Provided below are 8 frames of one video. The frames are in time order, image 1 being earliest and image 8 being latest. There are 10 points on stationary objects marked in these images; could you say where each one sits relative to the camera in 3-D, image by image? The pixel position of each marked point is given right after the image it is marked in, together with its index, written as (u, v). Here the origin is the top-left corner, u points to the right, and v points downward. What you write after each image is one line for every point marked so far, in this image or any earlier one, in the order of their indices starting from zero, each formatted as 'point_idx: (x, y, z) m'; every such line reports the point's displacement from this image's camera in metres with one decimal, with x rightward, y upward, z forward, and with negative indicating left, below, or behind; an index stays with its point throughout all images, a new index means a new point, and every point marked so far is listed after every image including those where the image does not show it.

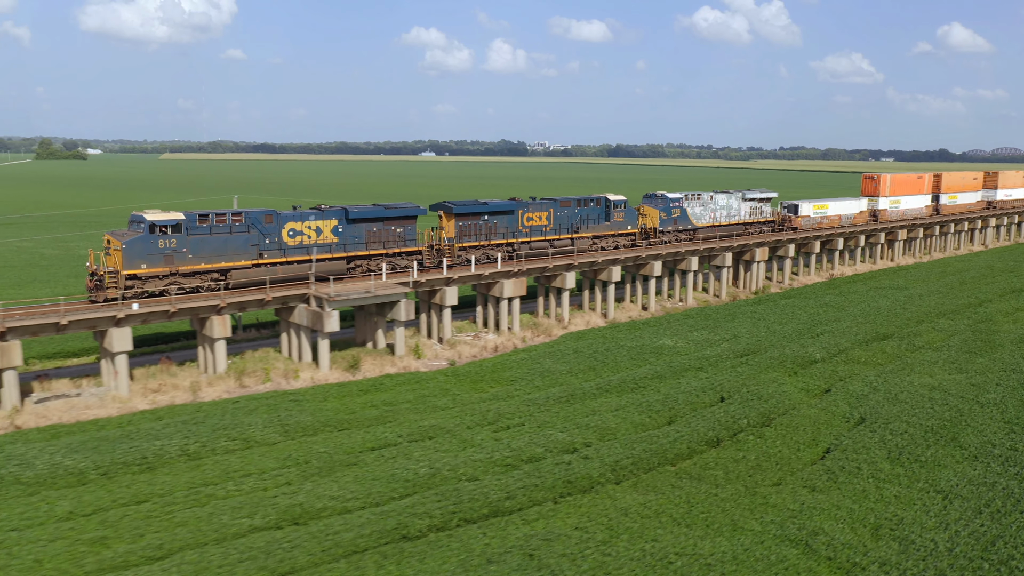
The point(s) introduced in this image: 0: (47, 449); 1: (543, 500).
0: (-28.3, -10.0, +20.0) m
1: (+2.2, -11.5, +17.5) m
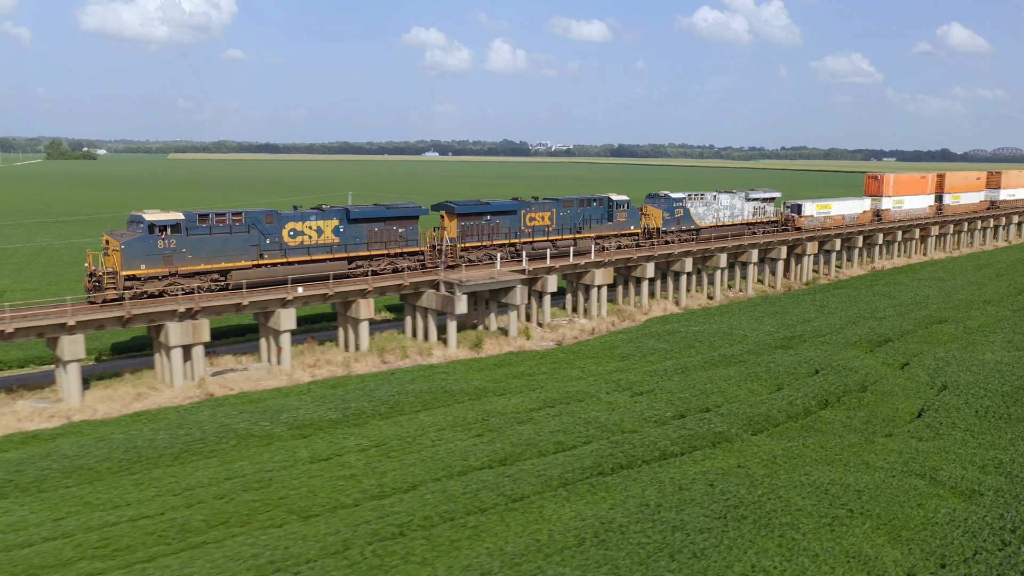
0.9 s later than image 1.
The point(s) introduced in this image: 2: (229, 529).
0: (-17.9, -8.8, +23.2) m
1: (+12.6, -10.2, +20.7) m
2: (-13.9, -12.1, +16.0) m
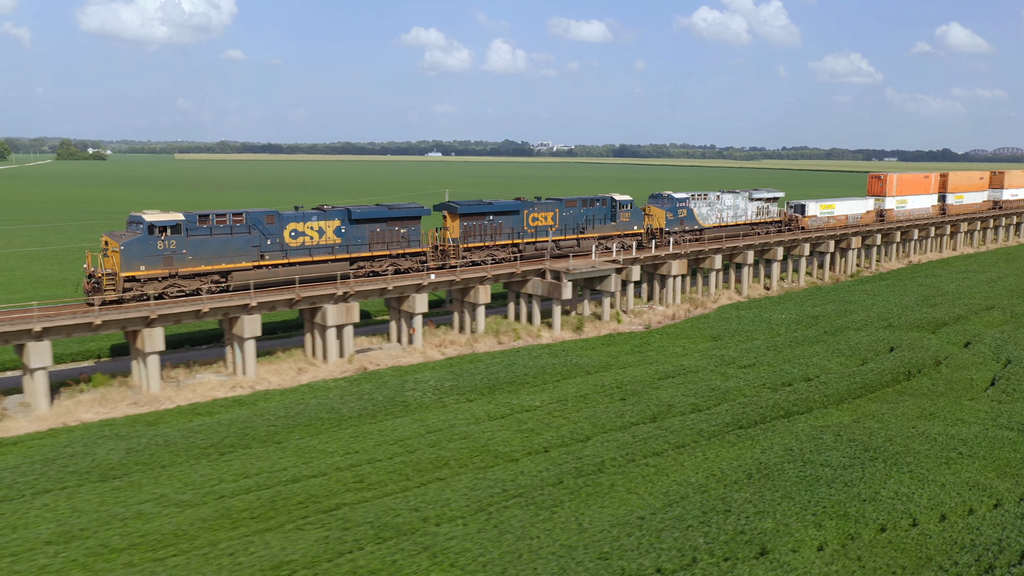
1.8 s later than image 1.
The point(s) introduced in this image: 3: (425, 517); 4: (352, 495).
0: (-7.3, -7.6, +26.4) m
1: (+23.2, -8.9, +24.0) m
2: (-3.3, -10.9, +19.2) m
3: (-4.3, -11.8, +16.4) m
4: (-8.6, -11.5, +17.6) m
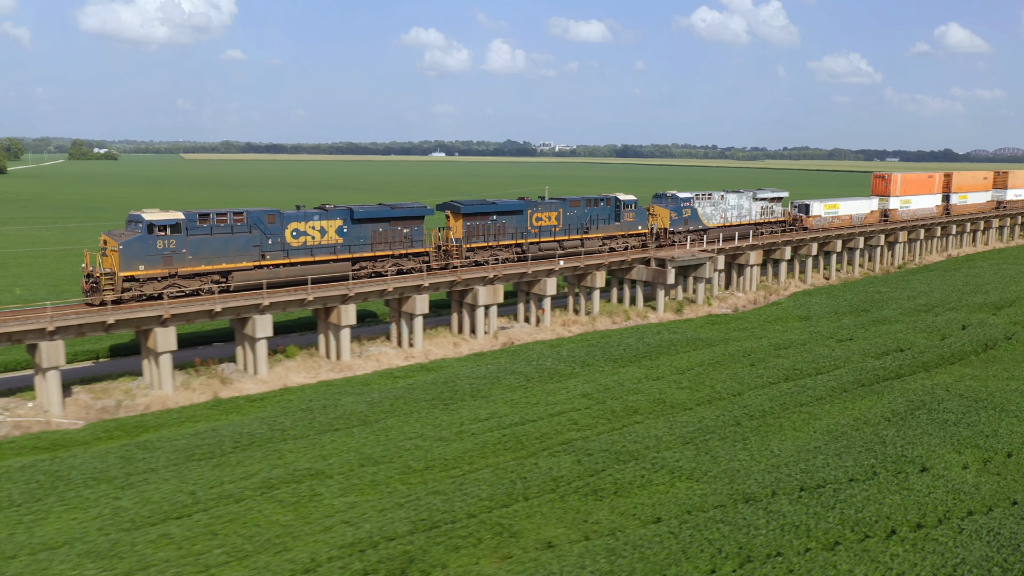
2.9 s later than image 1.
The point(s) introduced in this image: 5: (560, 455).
0: (+5.7, -6.0, +30.5) m
1: (+36.3, -7.3, +28.1) m
2: (+9.8, -9.3, +23.3) m
3: (+8.8, -10.2, +20.5) m
4: (+4.5, -9.9, +21.7) m
5: (+3.4, -10.4, +20.2) m
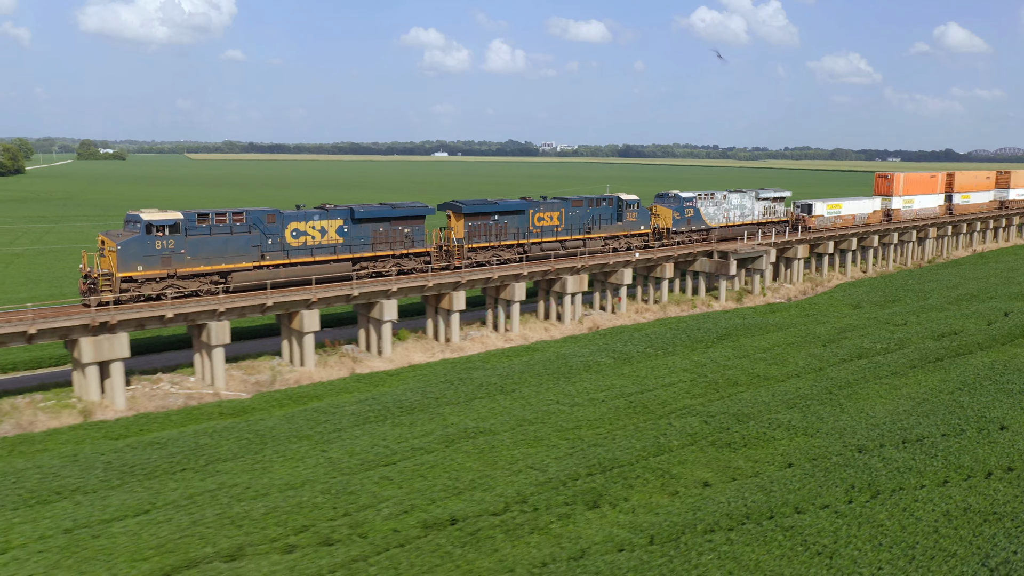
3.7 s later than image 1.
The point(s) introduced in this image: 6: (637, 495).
0: (+15.3, -4.8, +33.5) m
1: (+45.8, -6.1, +31.2) m
2: (+19.4, -8.1, +26.3) m
3: (+18.4, -9.1, +23.5) m
4: (+14.0, -8.7, +24.7) m
5: (+12.9, -9.3, +23.2) m
6: (+7.2, -11.7, +17.9) m
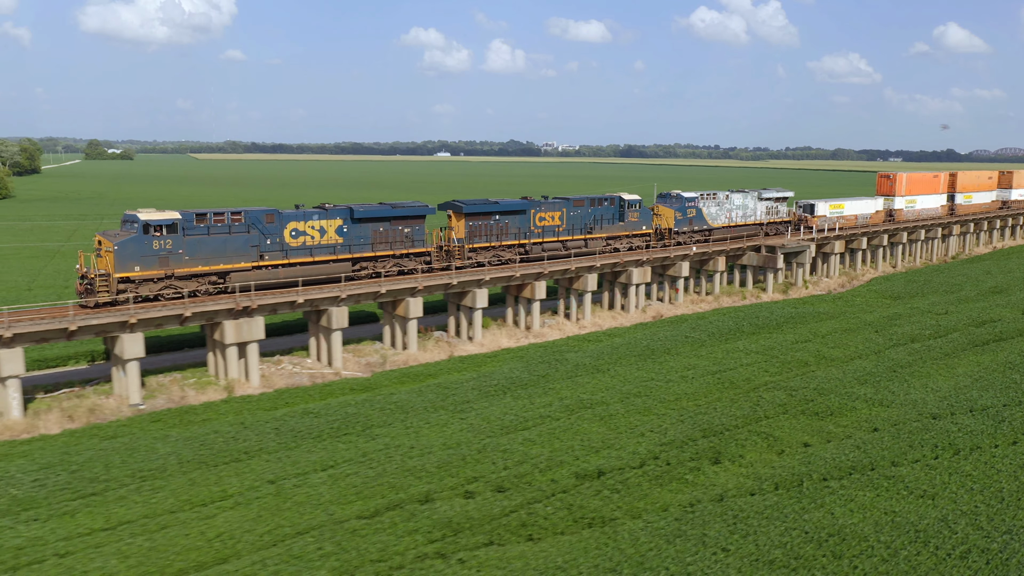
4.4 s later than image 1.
0: (+23.7, -3.8, +36.2) m
1: (+54.2, -5.1, +33.9) m
2: (+27.8, -7.1, +29.0) m
3: (+26.8, -8.1, +26.2) m
4: (+22.4, -7.7, +27.4) m
5: (+21.3, -8.3, +25.8) m
6: (+15.6, -10.7, +20.6) m
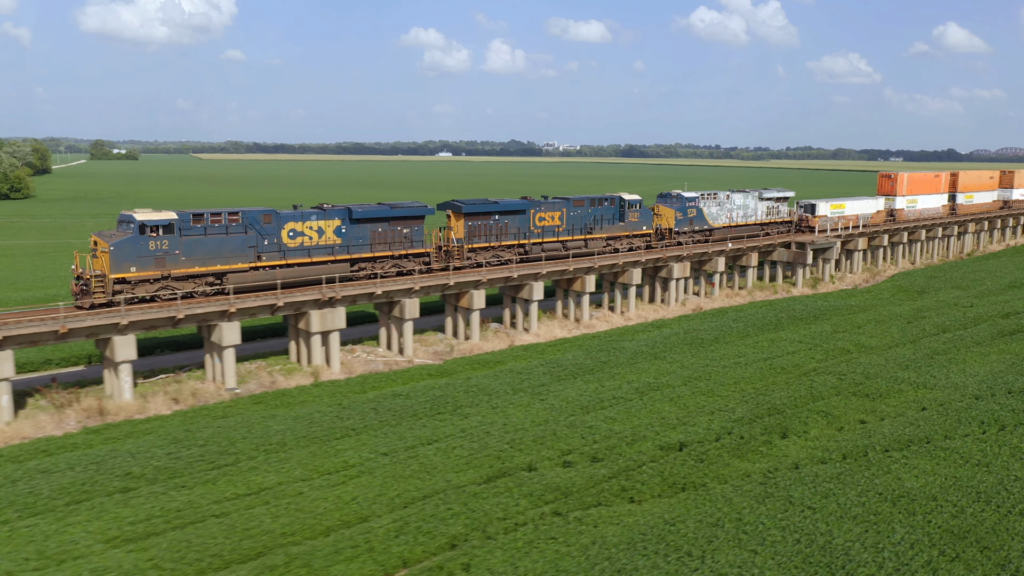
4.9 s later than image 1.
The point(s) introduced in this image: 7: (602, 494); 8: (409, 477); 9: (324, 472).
0: (+29.6, -3.1, +38.1) m
1: (+60.2, -4.3, +35.9) m
2: (+33.7, -6.4, +30.9) m
3: (+32.7, -7.3, +28.1) m
4: (+28.4, -7.0, +29.3) m
5: (+27.3, -7.6, +27.8) m
6: (+21.5, -10.0, +22.5) m
7: (+5.2, -12.0, +18.3) m
8: (-6.3, -11.4, +19.1) m
9: (-11.6, -11.4, +19.5) m
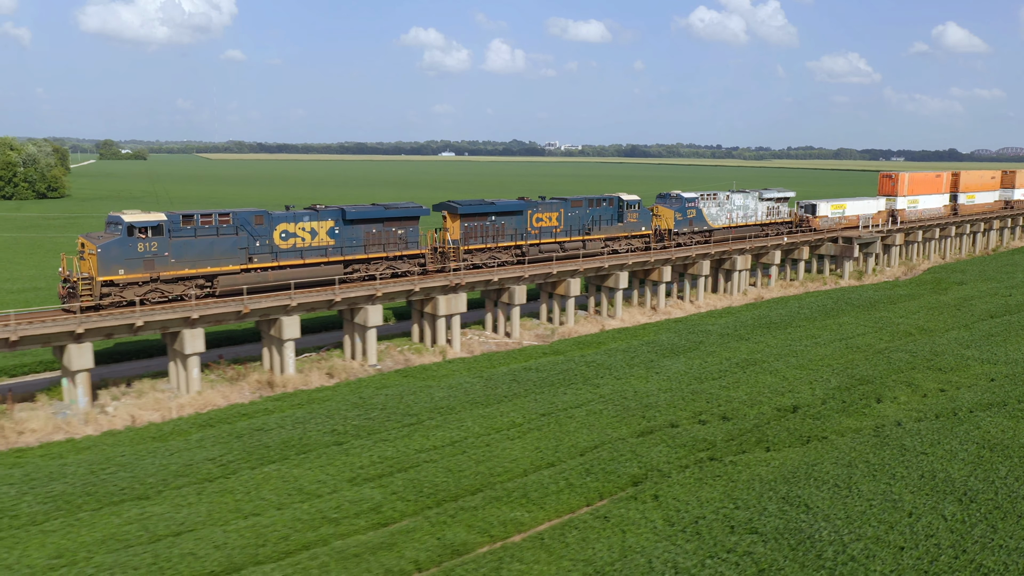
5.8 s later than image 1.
0: (+40.2, -1.9, +41.6) m
1: (+70.7, -3.0, +39.4) m
2: (+44.3, -5.1, +34.4) m
3: (+43.4, -6.1, +31.6) m
4: (+39.0, -5.8, +32.8) m
5: (+37.9, -6.3, +31.2) m
6: (+32.2, -8.8, +26.0) m
7: (+15.9, -10.8, +21.7) m
8: (+4.3, -10.3, +22.5) m
9: (-1.0, -10.2, +22.9) m
